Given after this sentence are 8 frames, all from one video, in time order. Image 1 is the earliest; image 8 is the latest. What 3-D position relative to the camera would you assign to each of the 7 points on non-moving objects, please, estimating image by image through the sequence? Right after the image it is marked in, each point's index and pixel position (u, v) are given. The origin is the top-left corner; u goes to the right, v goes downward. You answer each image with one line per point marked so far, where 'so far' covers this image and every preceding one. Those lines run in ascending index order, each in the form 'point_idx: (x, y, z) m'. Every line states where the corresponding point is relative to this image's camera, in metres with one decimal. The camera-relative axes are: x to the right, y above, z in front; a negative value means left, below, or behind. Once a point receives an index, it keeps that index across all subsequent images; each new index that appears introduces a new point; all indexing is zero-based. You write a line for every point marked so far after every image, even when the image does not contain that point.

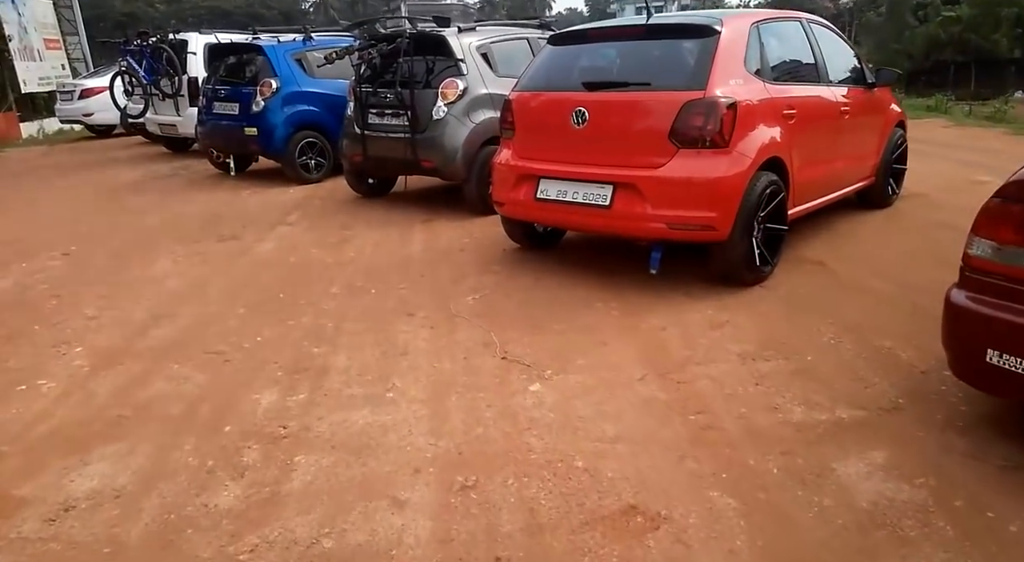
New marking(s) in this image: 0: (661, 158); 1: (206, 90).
0: (+0.8, +0.7, +3.7) m
1: (-4.0, +2.5, +8.1) m
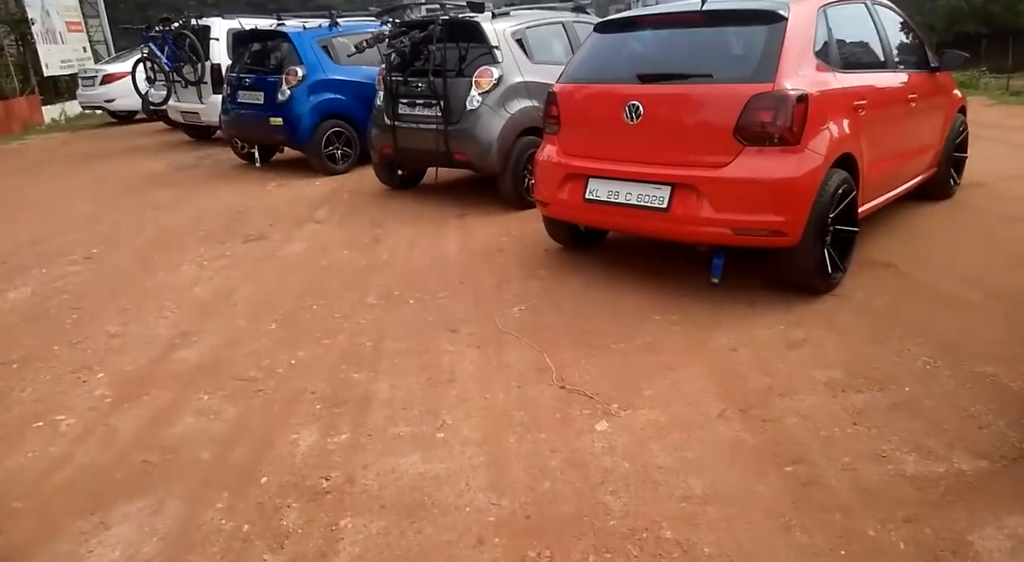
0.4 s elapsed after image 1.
0: (+1.1, +0.7, +3.3) m
1: (-3.6, +2.6, +7.9) m
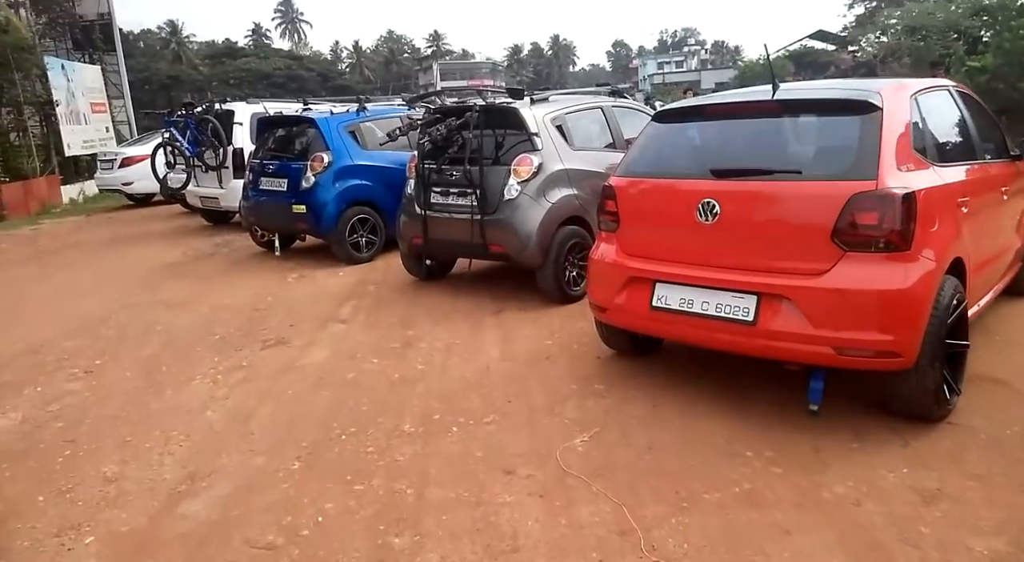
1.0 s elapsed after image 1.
0: (+1.4, +0.1, +2.8) m
1: (-3.2, +1.4, +7.7) m
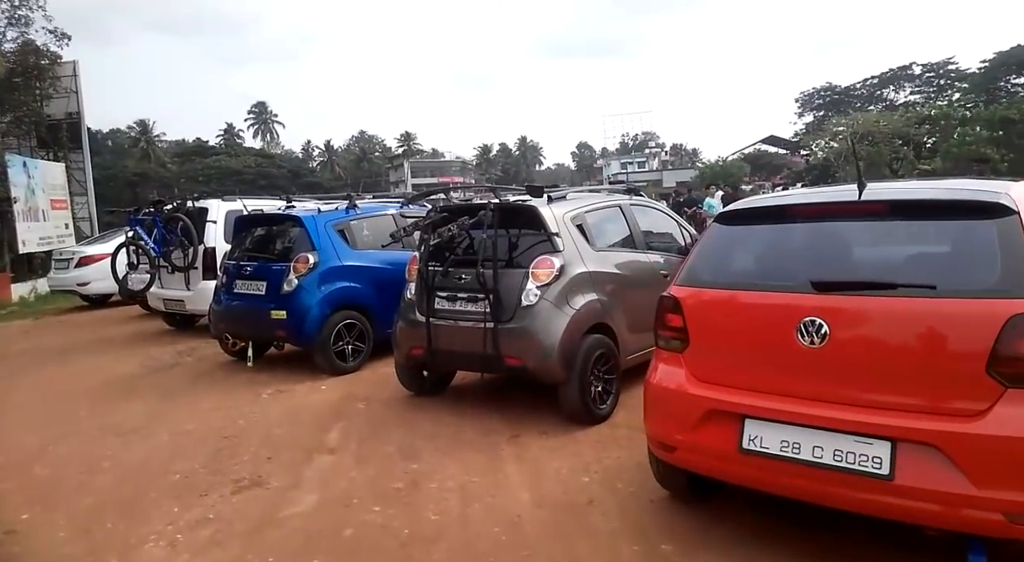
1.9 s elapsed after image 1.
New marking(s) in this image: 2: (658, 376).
0: (+1.7, -0.4, +2.3) m
1: (-3.2, +0.2, +7.0) m
2: (+0.7, -0.5, +3.0) m
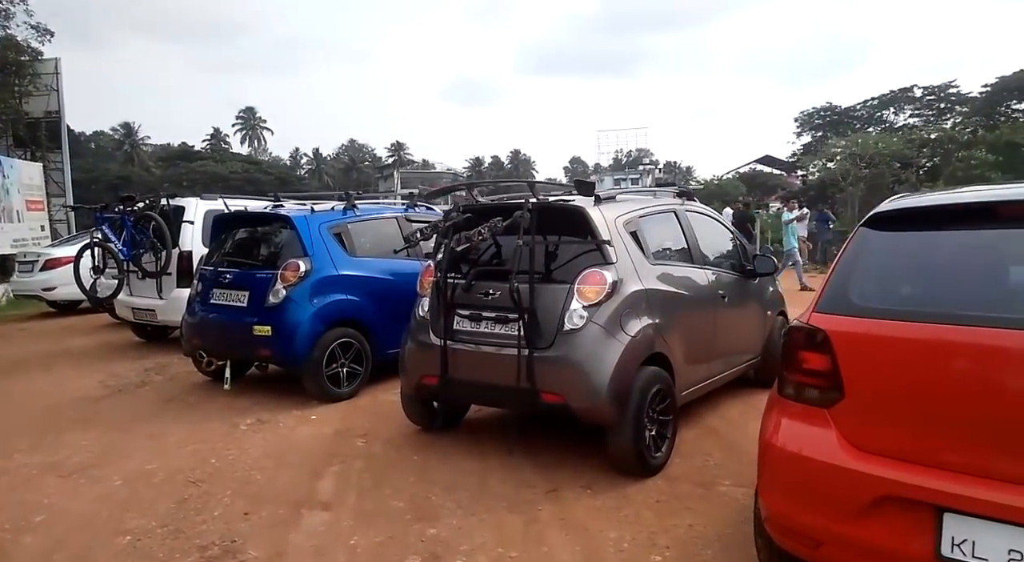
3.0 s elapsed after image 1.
0: (+2.0, -0.5, +1.5) m
1: (-3.0, +0.1, +6.1) m
2: (+1.0, -0.6, +2.2) m
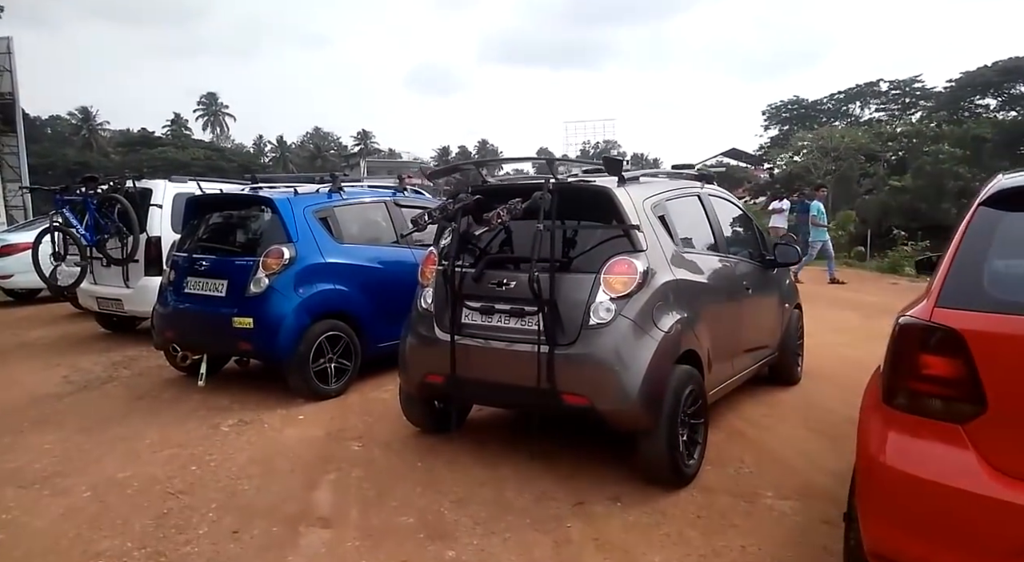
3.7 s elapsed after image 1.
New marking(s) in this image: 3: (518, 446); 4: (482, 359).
0: (+2.2, -0.5, +1.2) m
1: (-3.0, +0.2, +5.6) m
2: (+1.2, -0.5, +1.9) m
3: (0.0, -1.1, +4.0) m
4: (-0.2, -0.5, +3.6) m
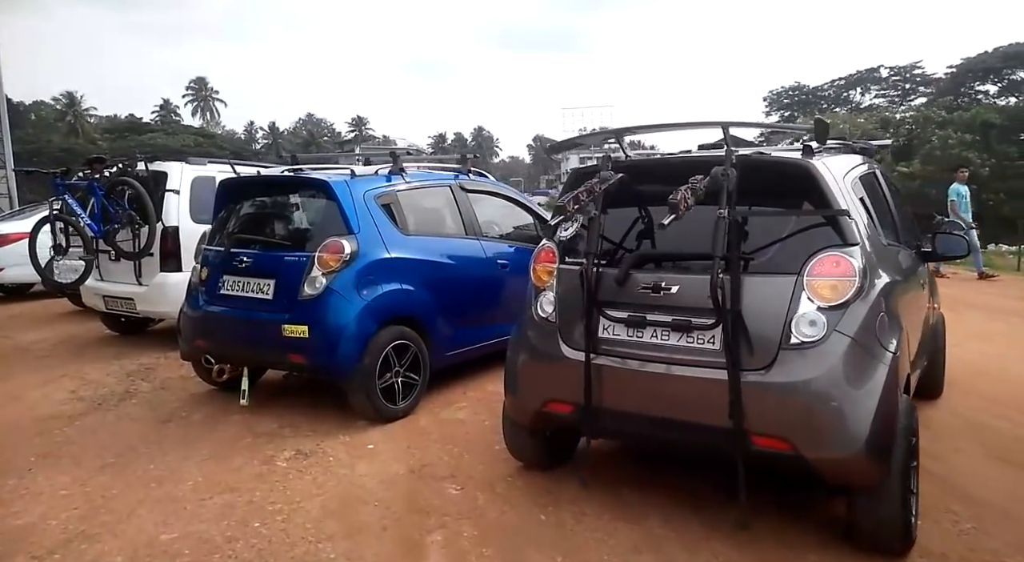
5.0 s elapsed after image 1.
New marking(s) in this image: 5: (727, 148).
0: (+2.9, -0.6, +0.5) m
1: (-2.3, +0.2, +4.7) m
2: (+1.9, -0.6, +1.1) m
3: (+0.8, -1.1, +3.2) m
4: (+0.6, -0.5, +2.8) m
5: (+0.9, +0.5, +2.7) m
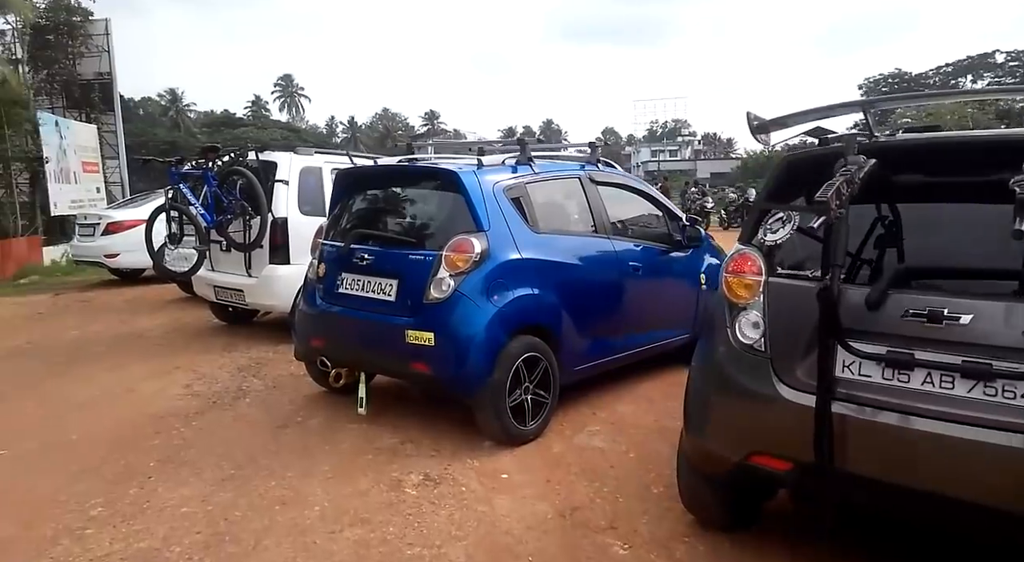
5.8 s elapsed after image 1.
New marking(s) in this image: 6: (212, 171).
0: (+3.4, -0.7, -0.5) m
1: (-1.3, +0.2, +4.3) m
2: (+2.4, -0.7, +0.2) m
3: (+1.5, -1.2, +2.5) m
4: (+1.3, -0.6, +2.1) m
5: (+1.7, +0.4, +1.9) m
6: (-3.2, +1.2, +6.6) m
